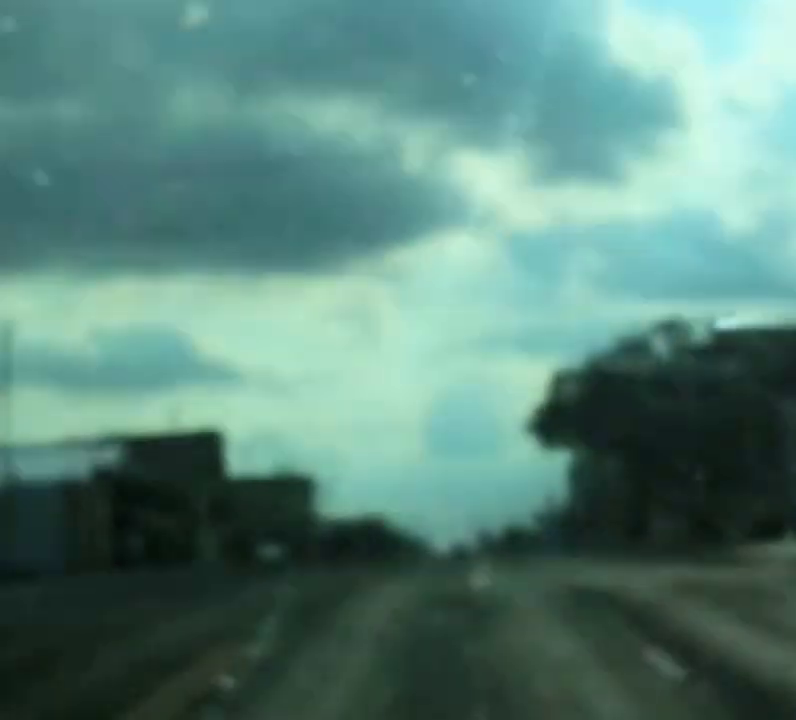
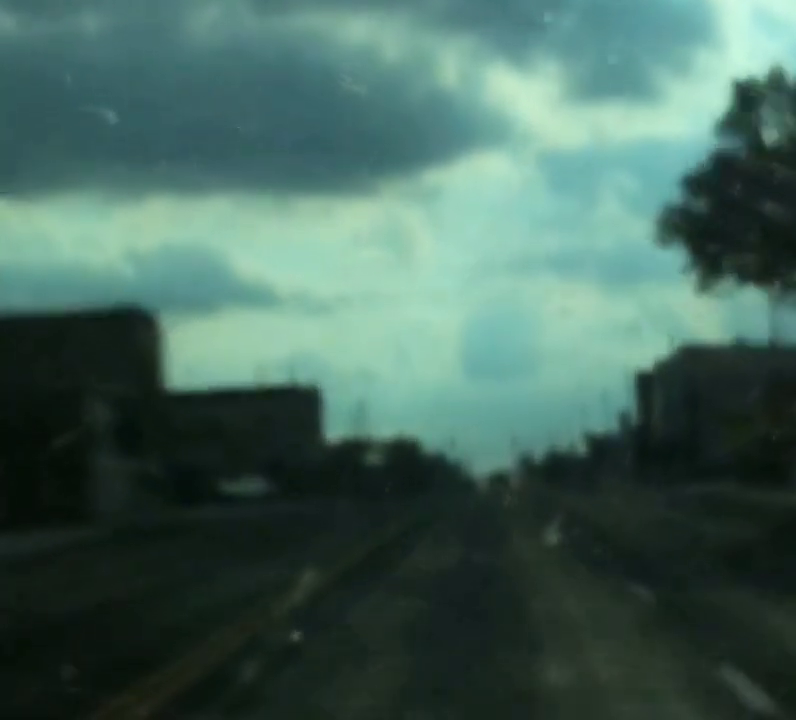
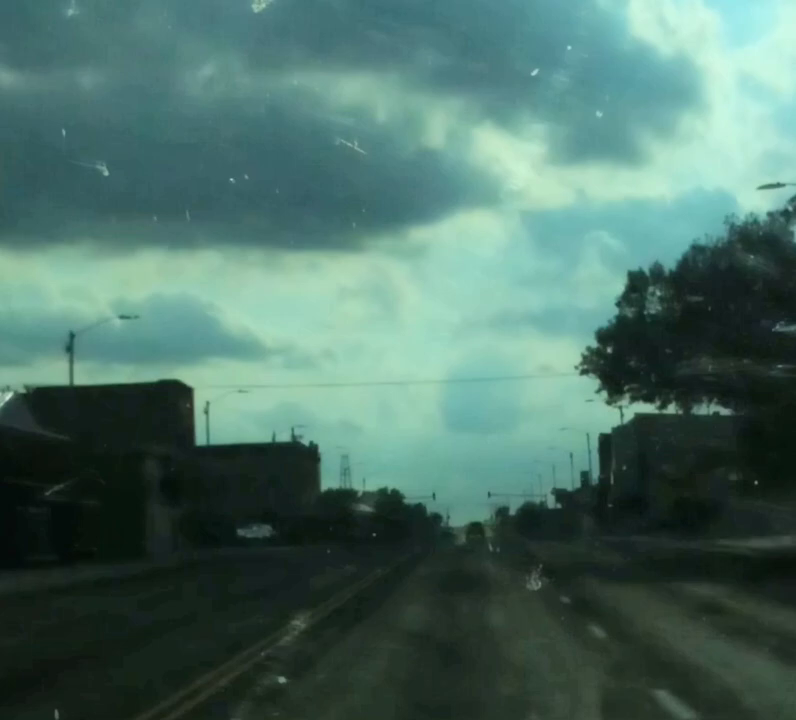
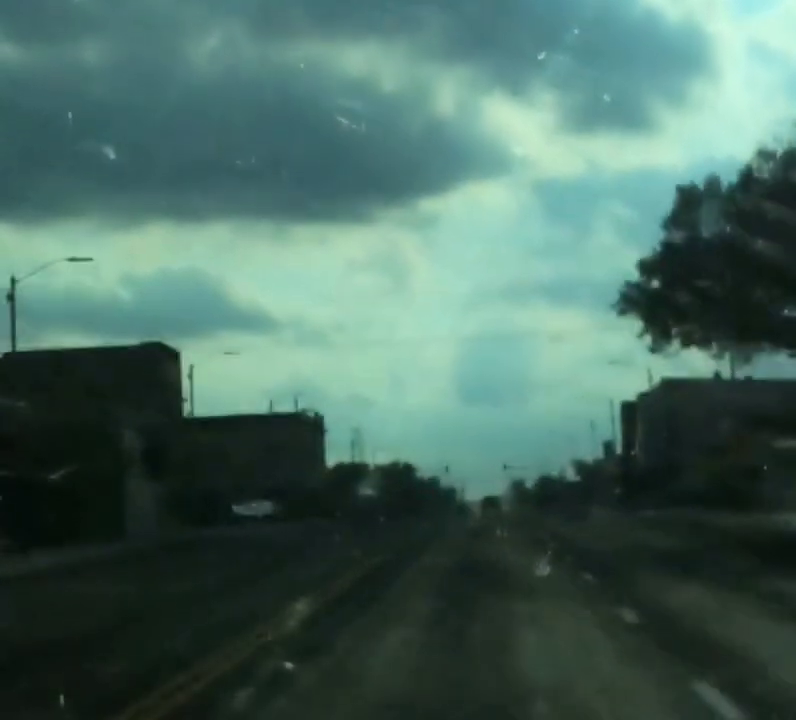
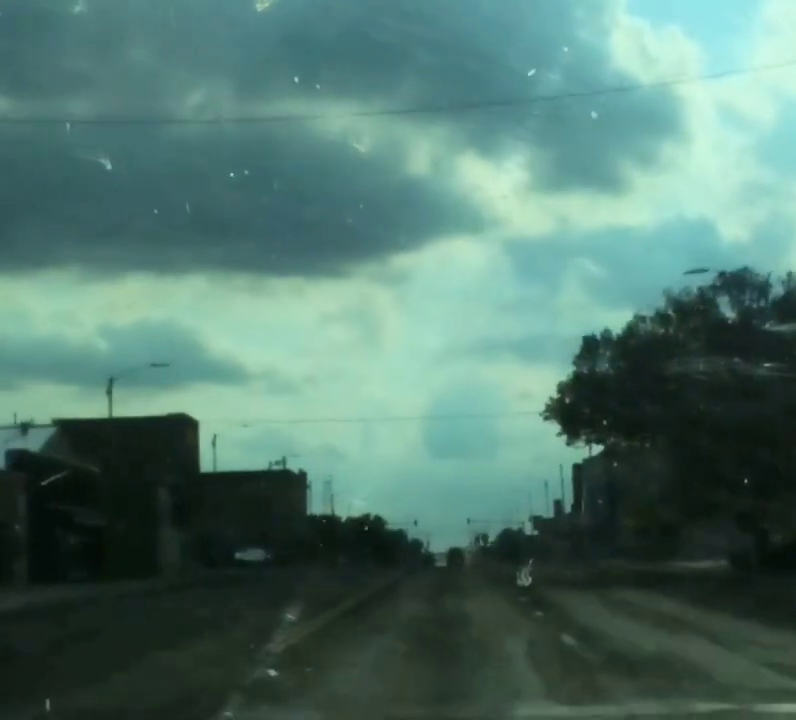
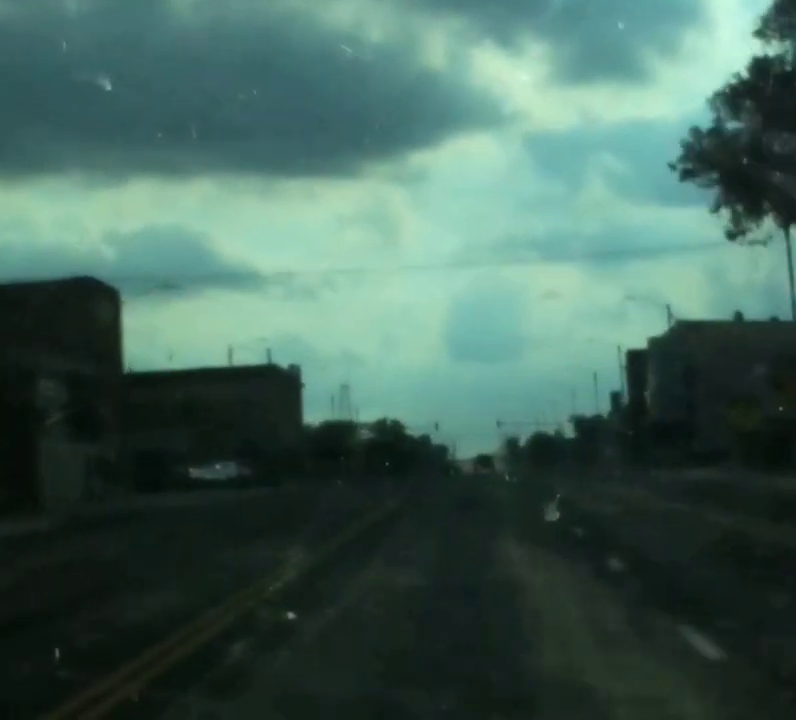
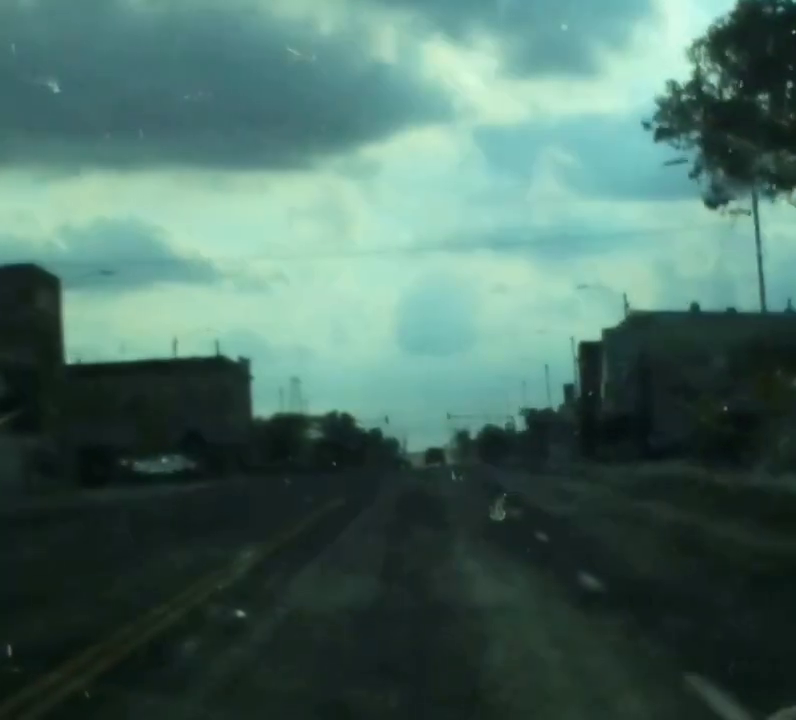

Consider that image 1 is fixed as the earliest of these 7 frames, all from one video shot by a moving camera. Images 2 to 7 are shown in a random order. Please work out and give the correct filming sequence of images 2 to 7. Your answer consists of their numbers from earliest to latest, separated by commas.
5, 3, 4, 2, 6, 7
